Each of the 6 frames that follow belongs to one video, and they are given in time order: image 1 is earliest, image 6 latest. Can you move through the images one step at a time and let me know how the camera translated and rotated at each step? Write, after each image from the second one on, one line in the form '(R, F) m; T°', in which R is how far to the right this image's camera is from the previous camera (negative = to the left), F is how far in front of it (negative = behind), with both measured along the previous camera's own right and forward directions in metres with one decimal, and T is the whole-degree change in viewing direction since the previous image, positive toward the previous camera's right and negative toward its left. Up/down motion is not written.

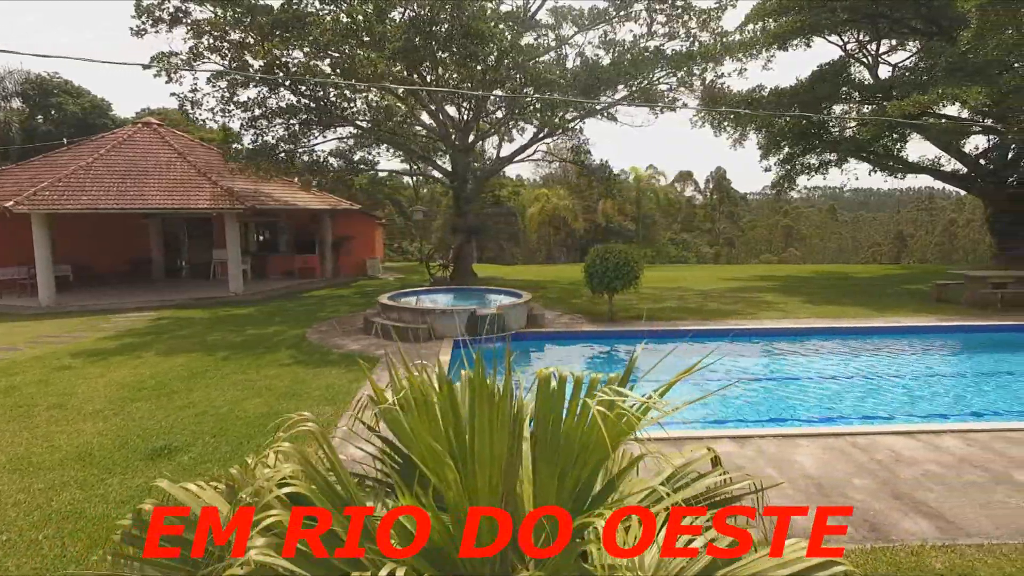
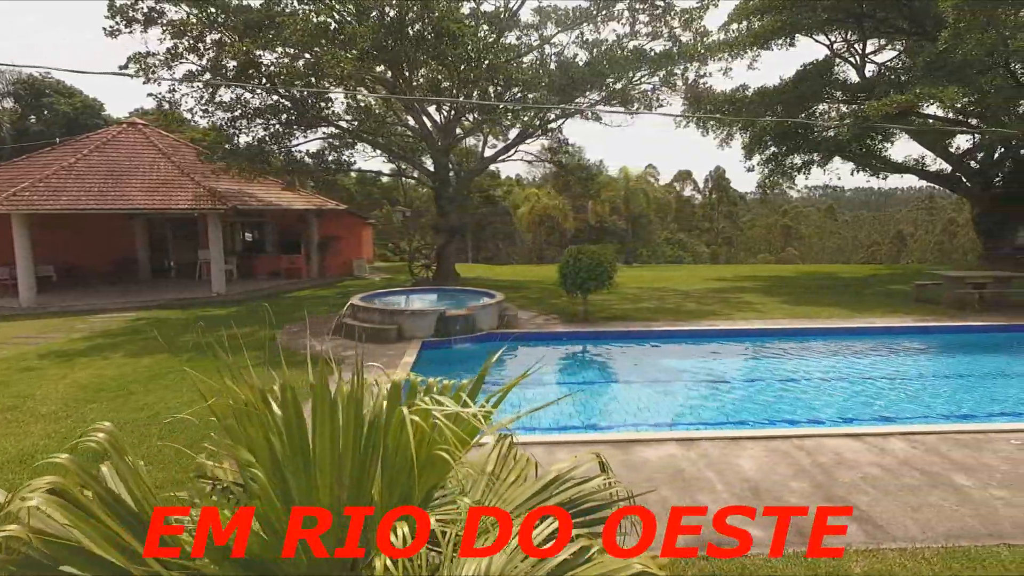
(+0.5, 0.0) m; 0°
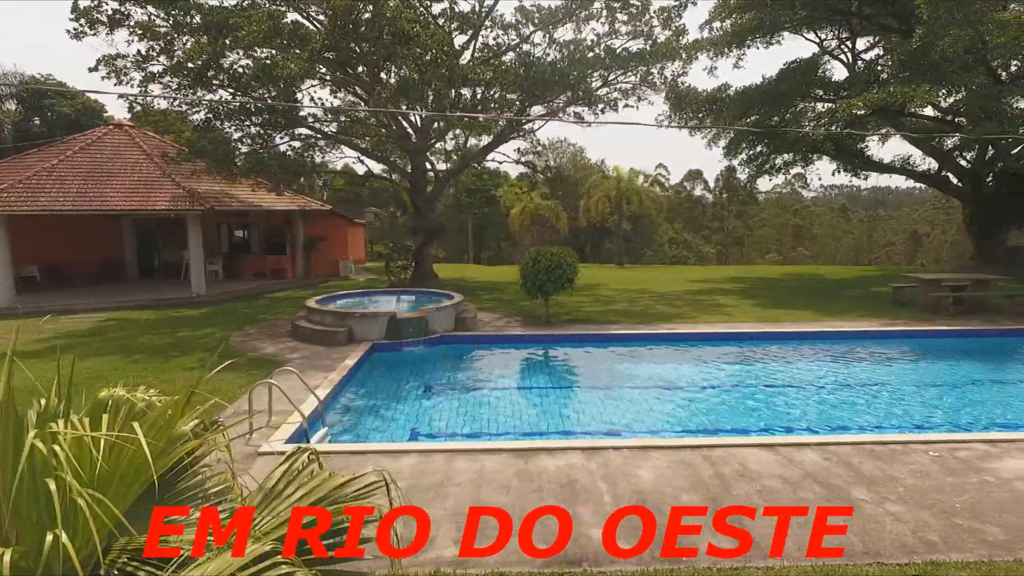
(+1.0, +0.1) m; -1°
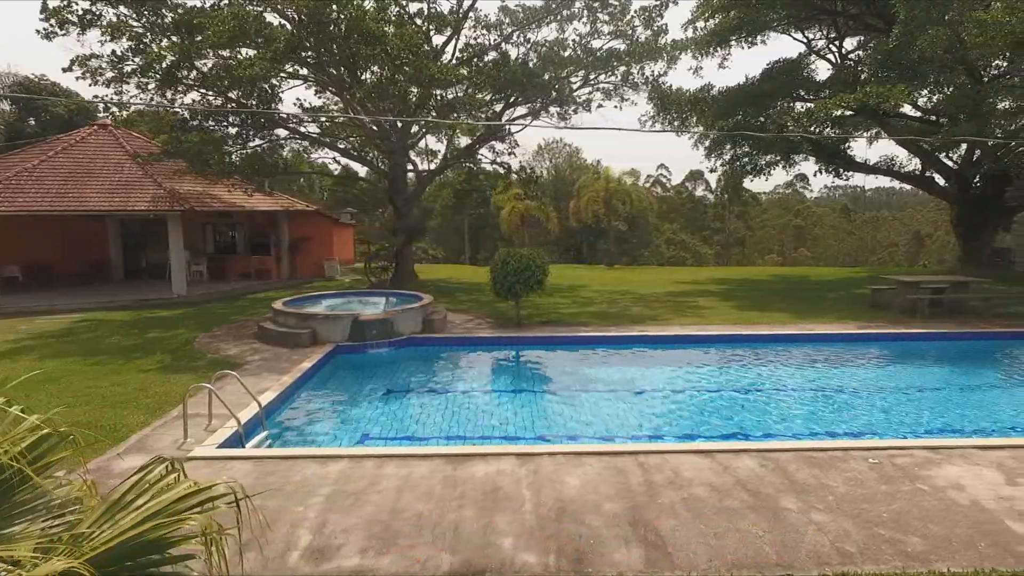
(+0.6, +0.1) m; 0°
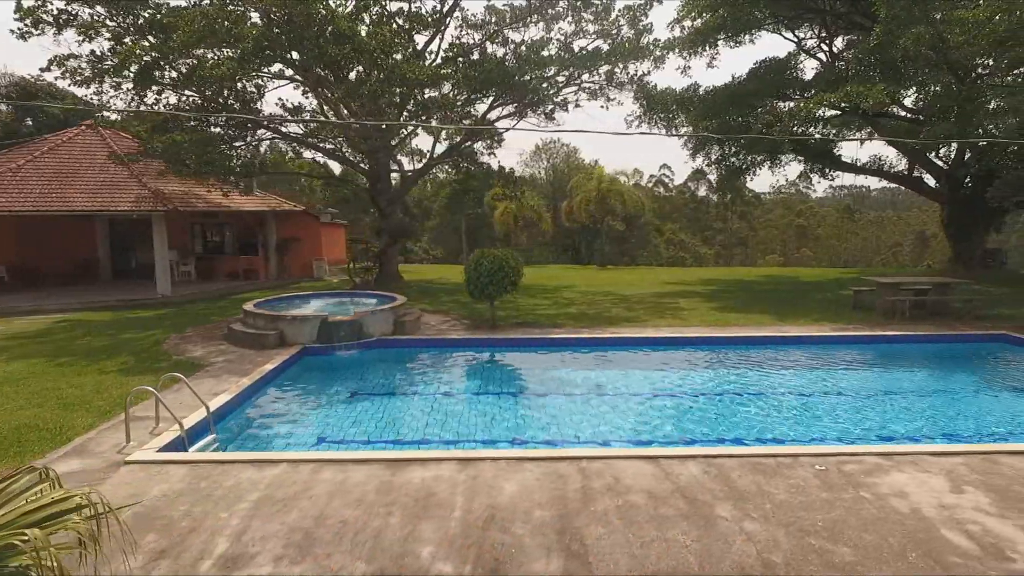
(+0.5, +0.1) m; 0°
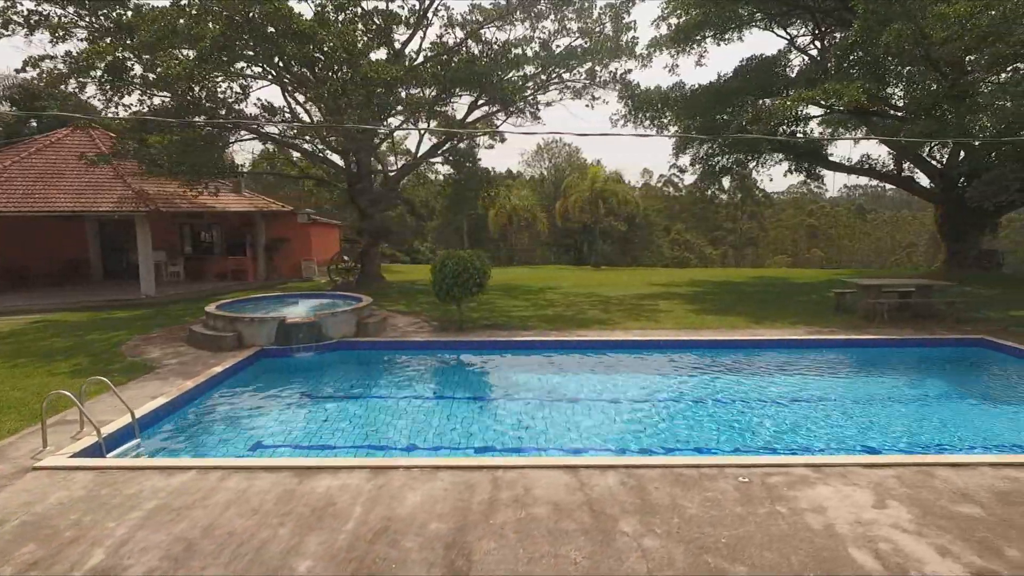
(+0.8, +0.2) m; -1°
